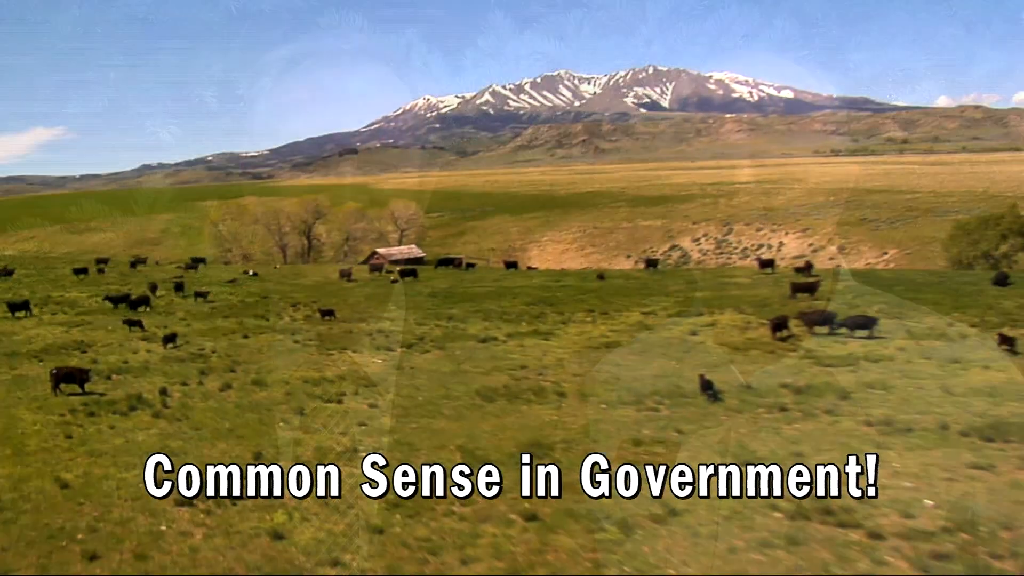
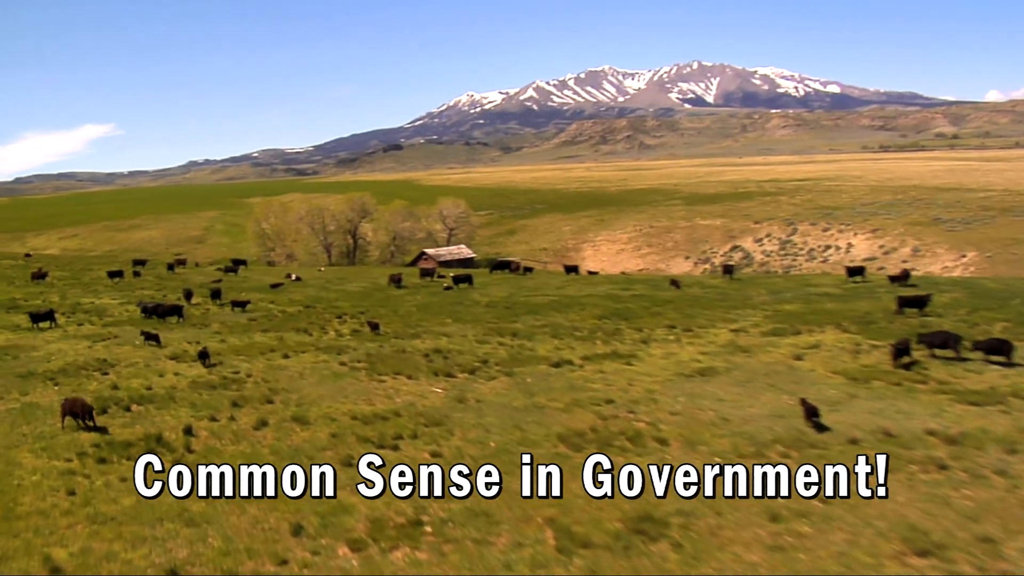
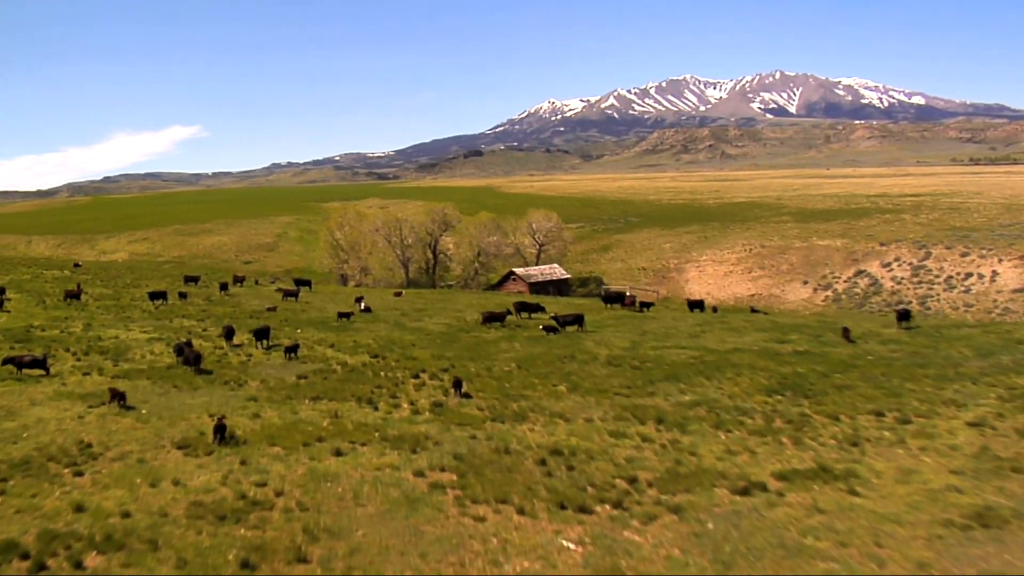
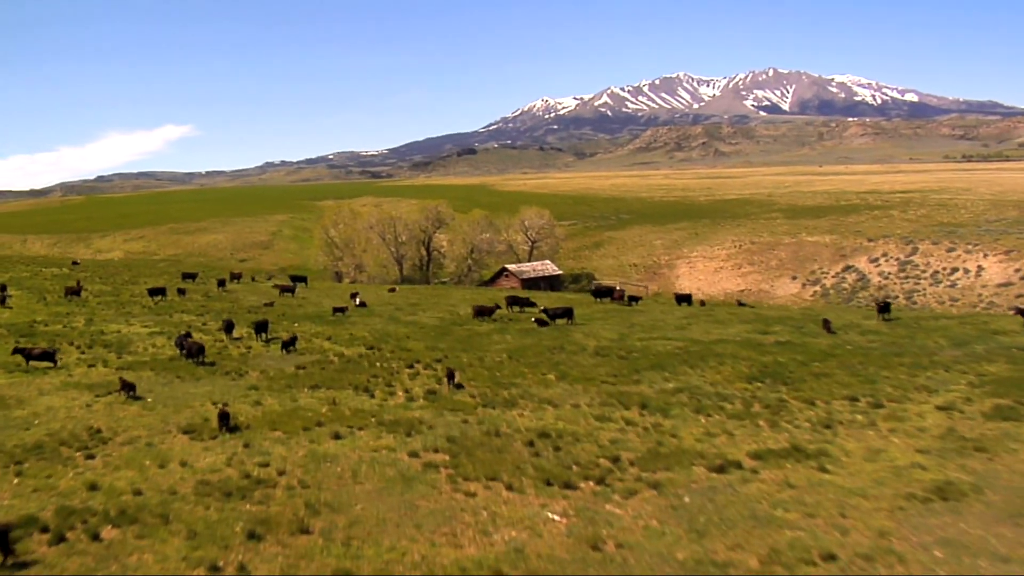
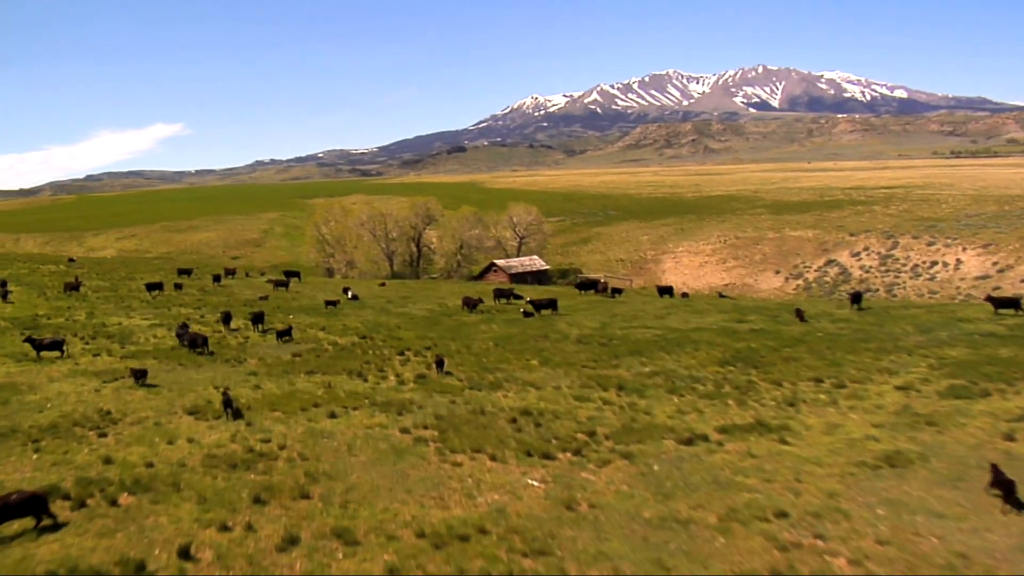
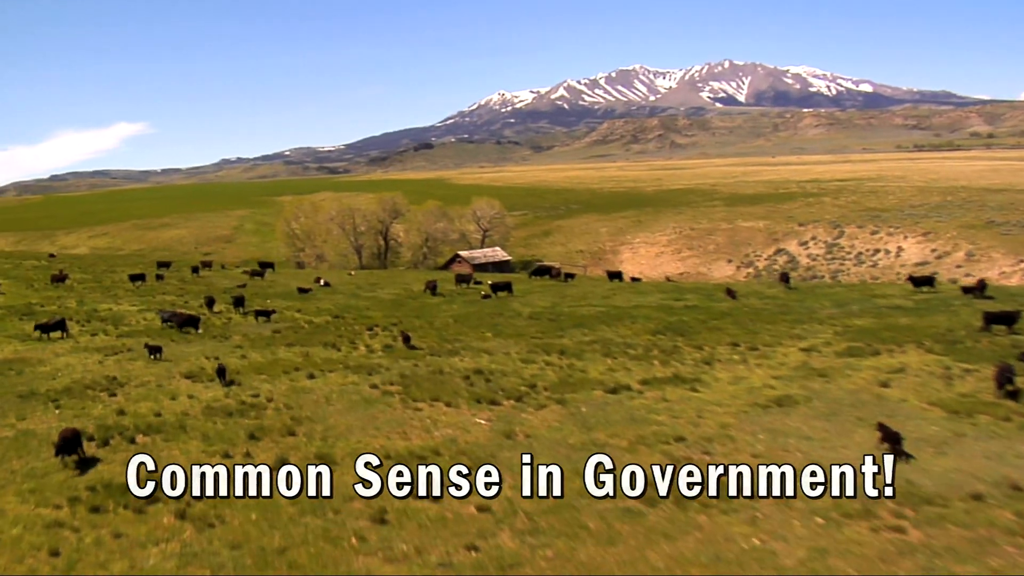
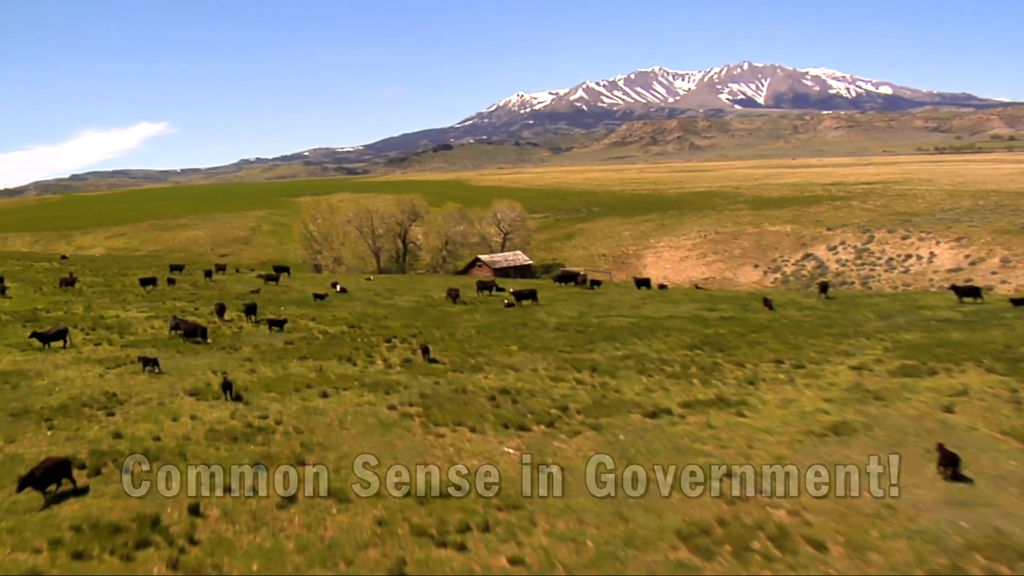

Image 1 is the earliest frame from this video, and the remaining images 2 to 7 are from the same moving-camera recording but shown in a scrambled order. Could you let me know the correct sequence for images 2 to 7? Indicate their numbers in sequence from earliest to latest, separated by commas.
2, 6, 7, 5, 4, 3
